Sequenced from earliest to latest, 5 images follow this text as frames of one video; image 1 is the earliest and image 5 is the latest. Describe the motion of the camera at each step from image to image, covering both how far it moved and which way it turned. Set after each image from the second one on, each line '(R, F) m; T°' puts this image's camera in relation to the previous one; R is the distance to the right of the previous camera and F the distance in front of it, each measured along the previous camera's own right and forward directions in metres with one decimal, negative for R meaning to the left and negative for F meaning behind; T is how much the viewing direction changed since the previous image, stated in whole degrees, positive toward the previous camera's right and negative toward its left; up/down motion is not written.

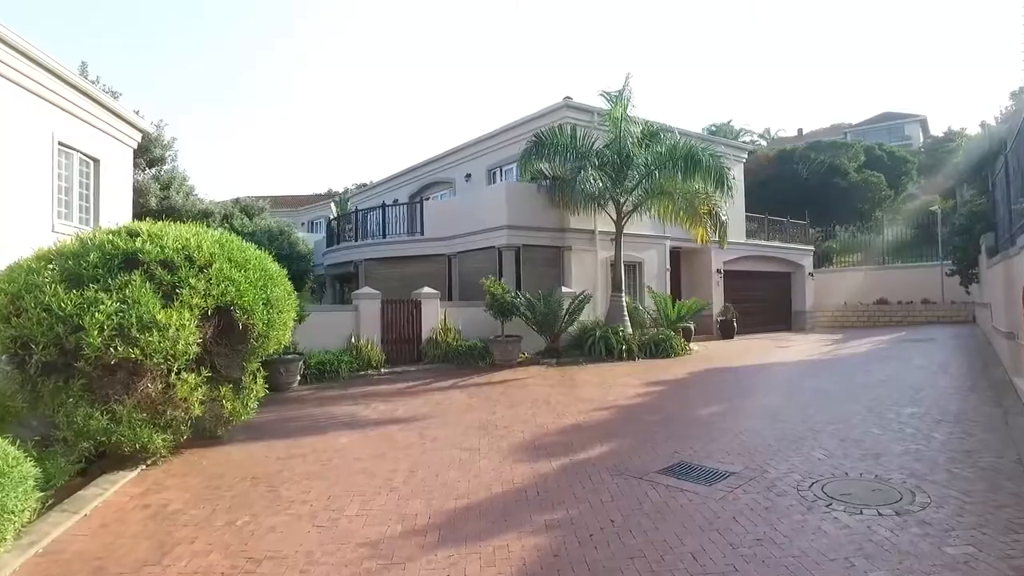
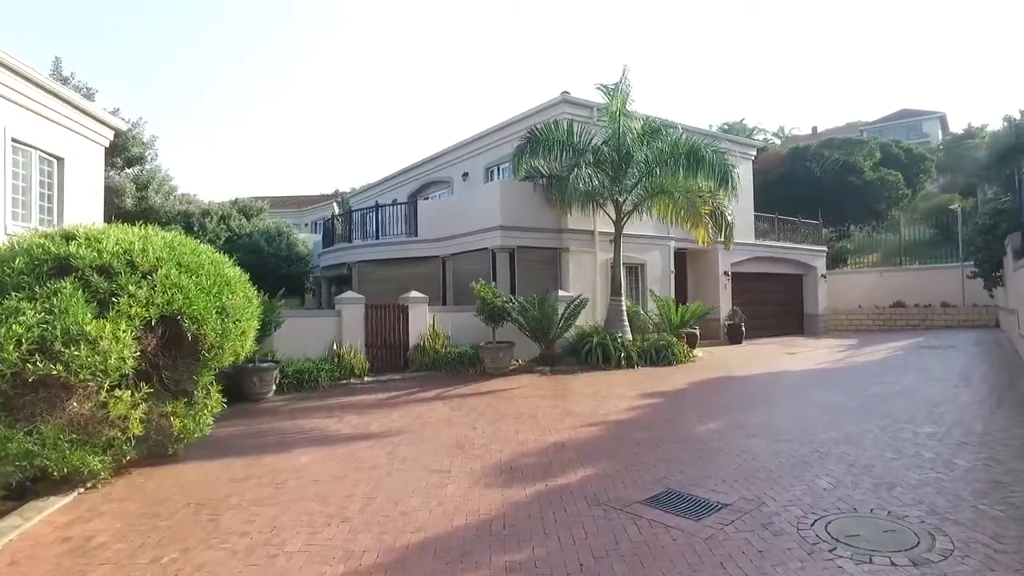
(+0.5, +0.8) m; -1°
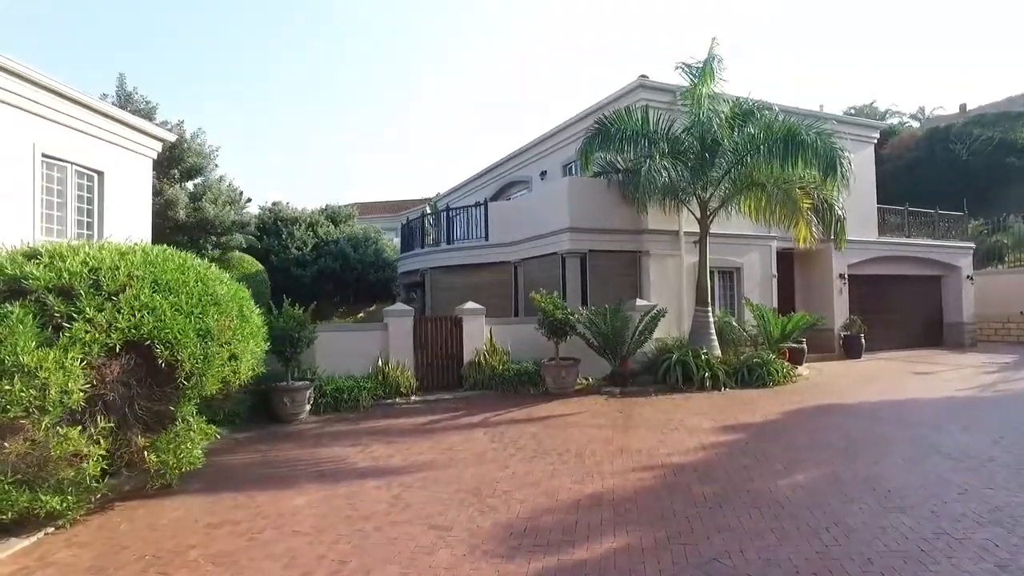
(+1.0, +1.6) m; -10°
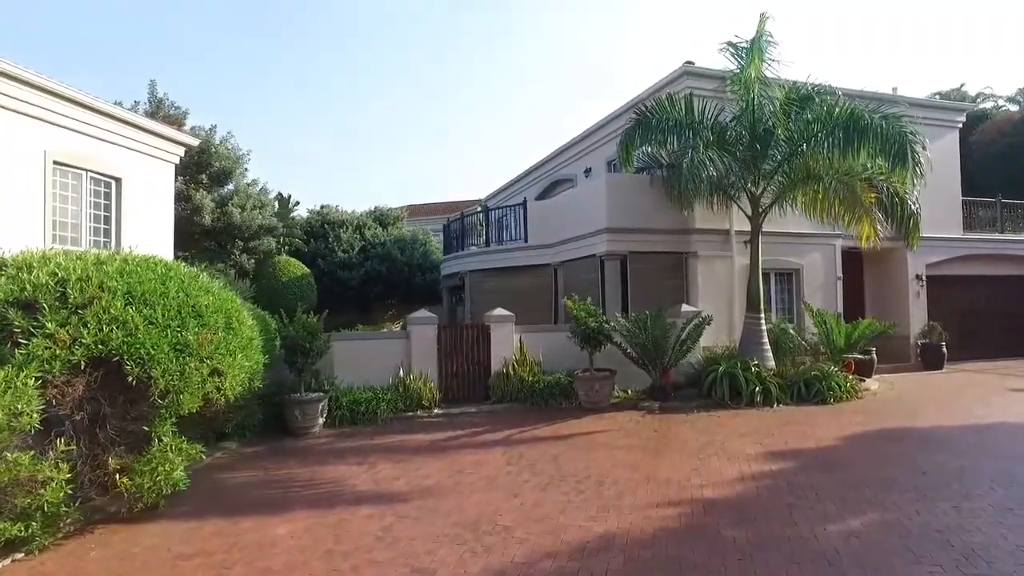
(+0.7, +0.9) m; -6°
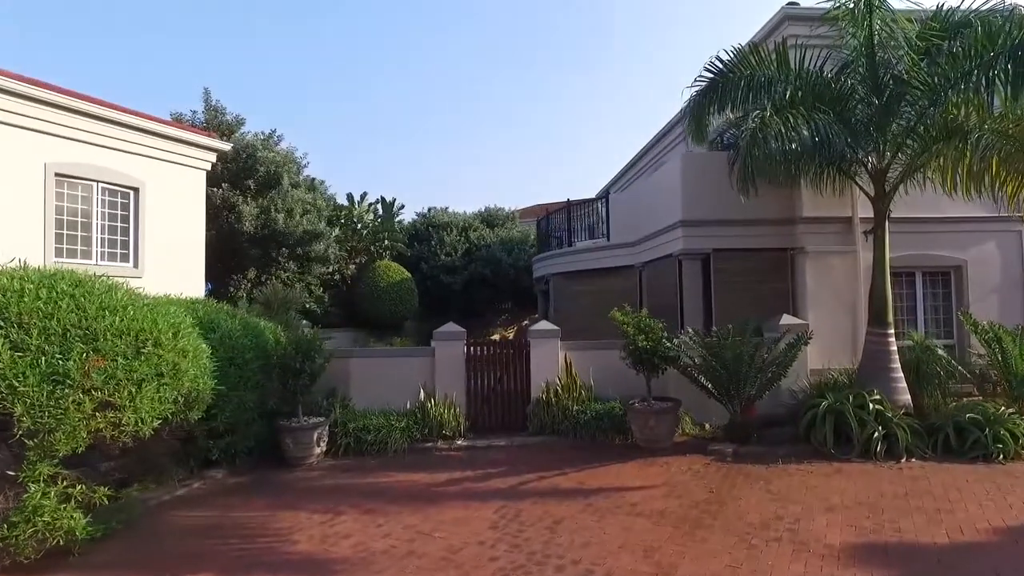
(+2.0, +2.3) m; -15°
